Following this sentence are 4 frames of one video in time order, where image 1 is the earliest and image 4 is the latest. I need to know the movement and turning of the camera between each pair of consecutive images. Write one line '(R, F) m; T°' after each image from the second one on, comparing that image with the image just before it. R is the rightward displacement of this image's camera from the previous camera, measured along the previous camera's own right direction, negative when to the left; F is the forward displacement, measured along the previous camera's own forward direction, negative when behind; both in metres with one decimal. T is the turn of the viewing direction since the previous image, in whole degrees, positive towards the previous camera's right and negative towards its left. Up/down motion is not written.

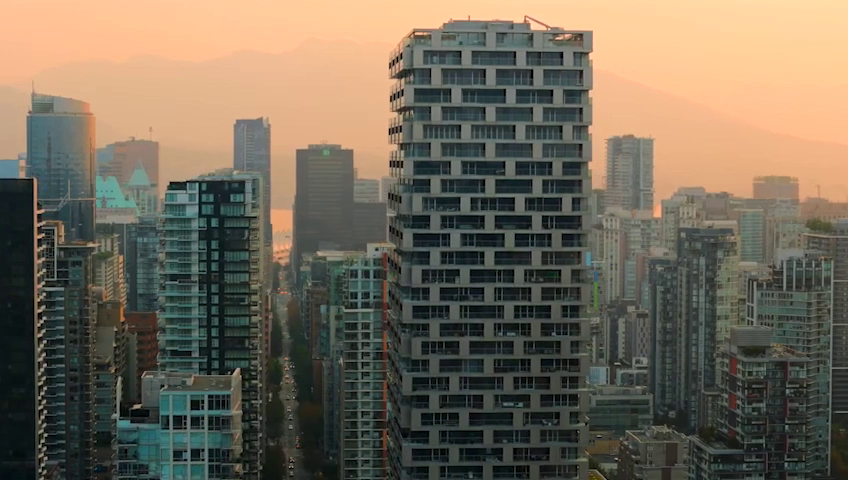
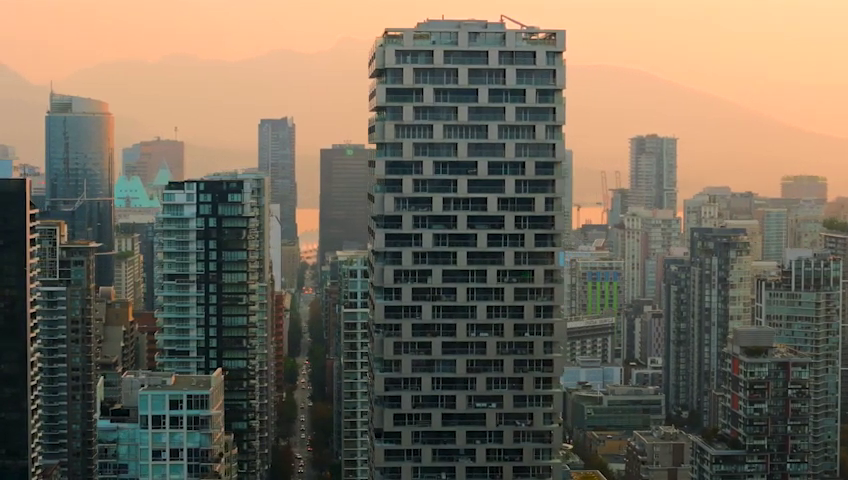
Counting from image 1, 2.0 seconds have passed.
(+0.7, +0.1) m; -1°
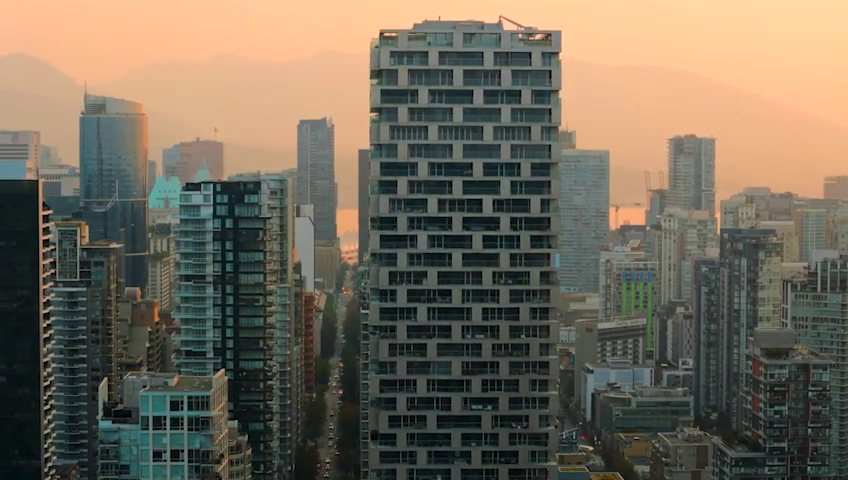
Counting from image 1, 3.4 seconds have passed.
(+0.6, +0.1) m; -1°
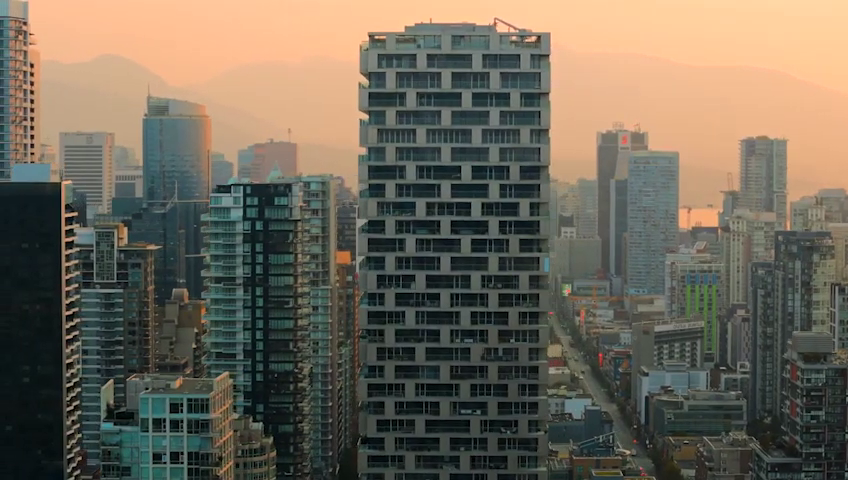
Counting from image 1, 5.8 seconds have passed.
(+1.1, +0.1) m; -2°
